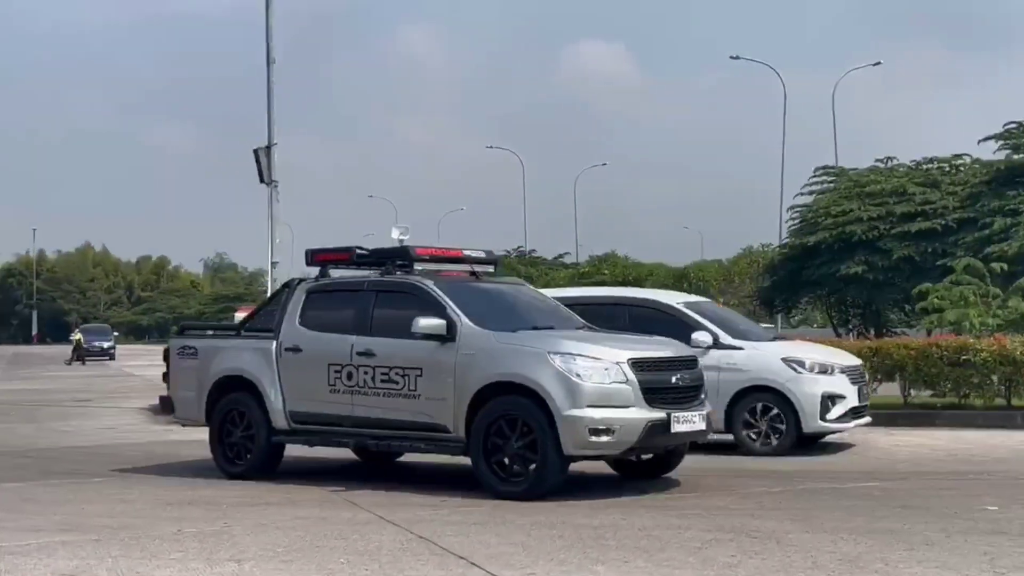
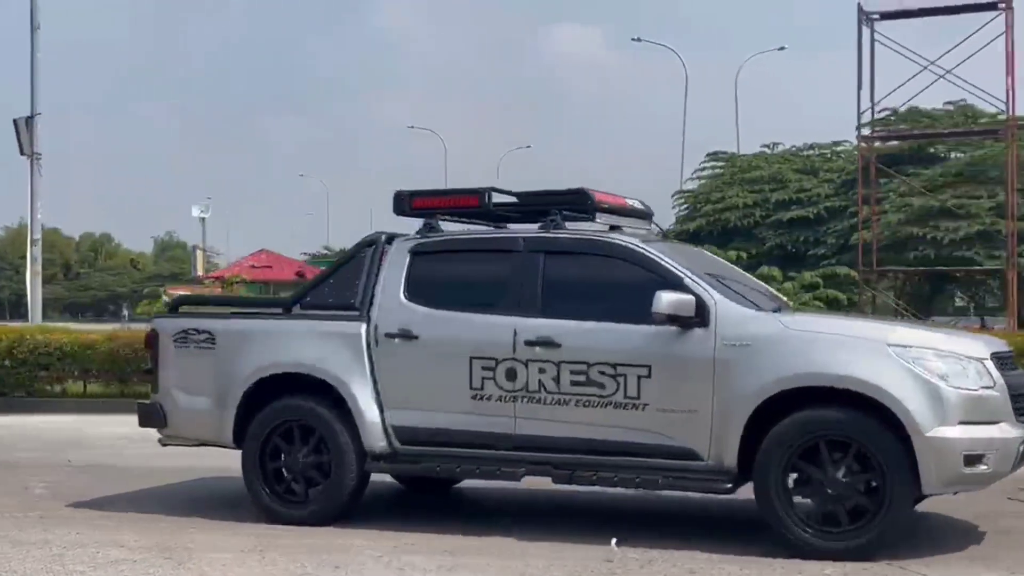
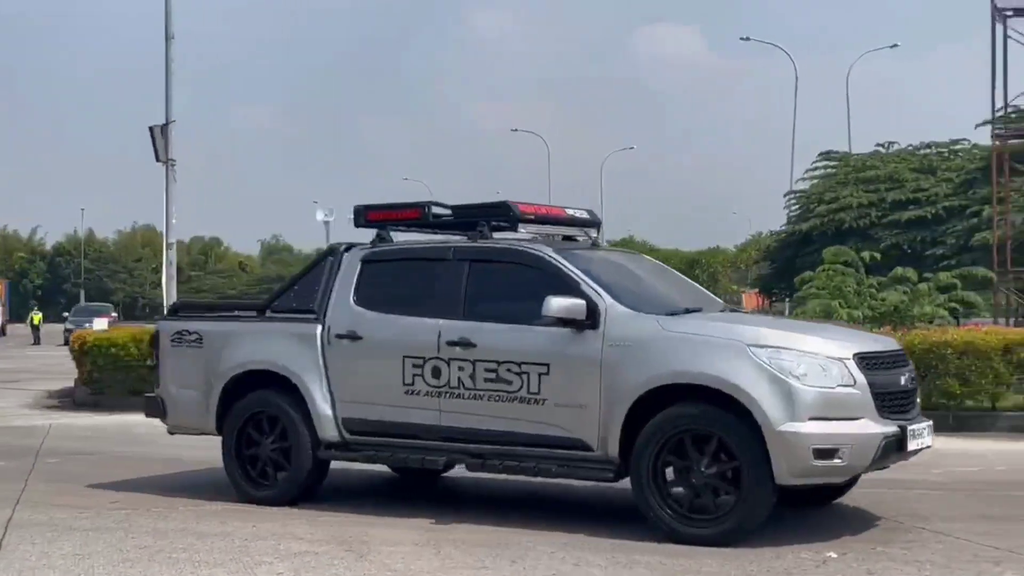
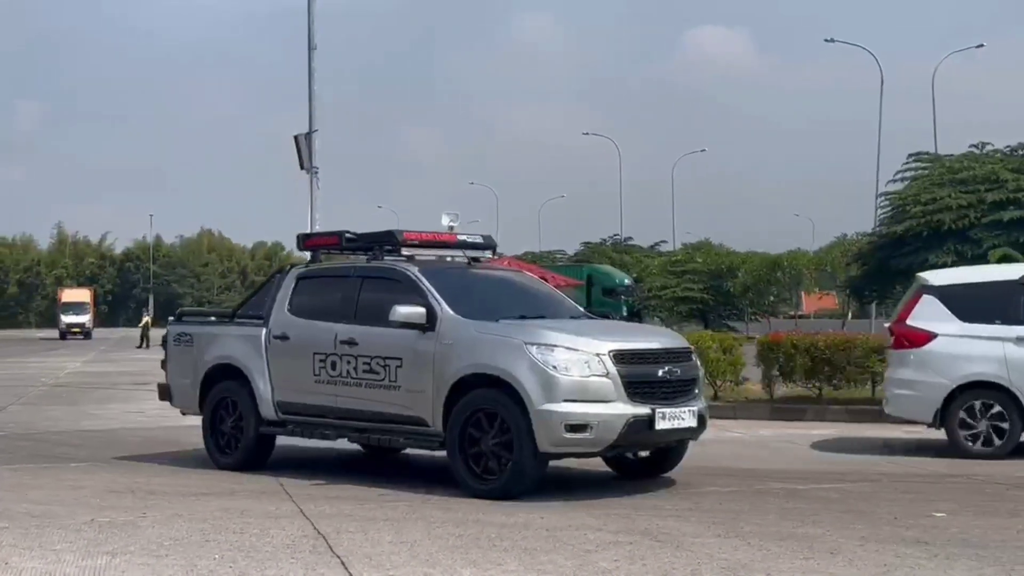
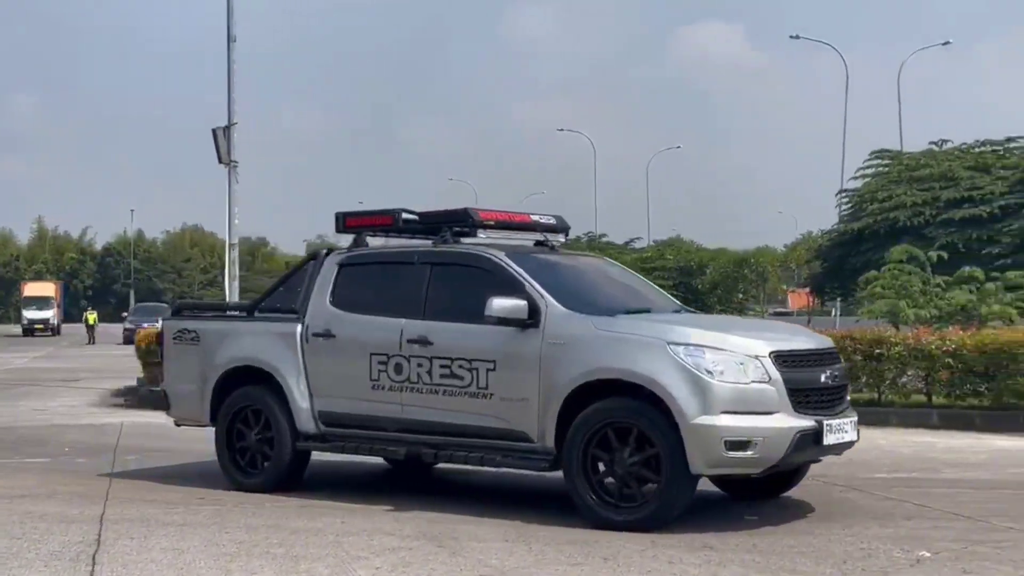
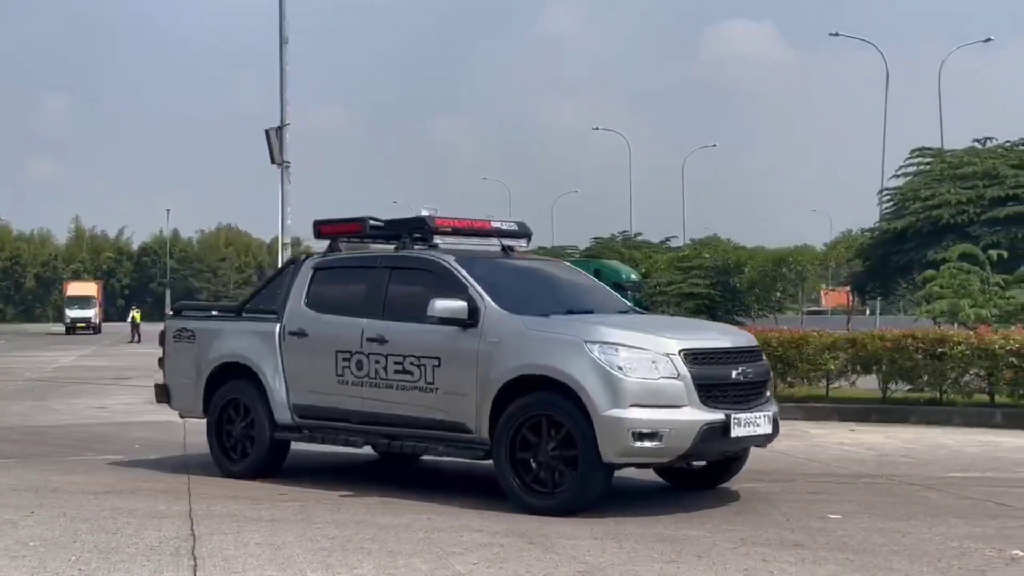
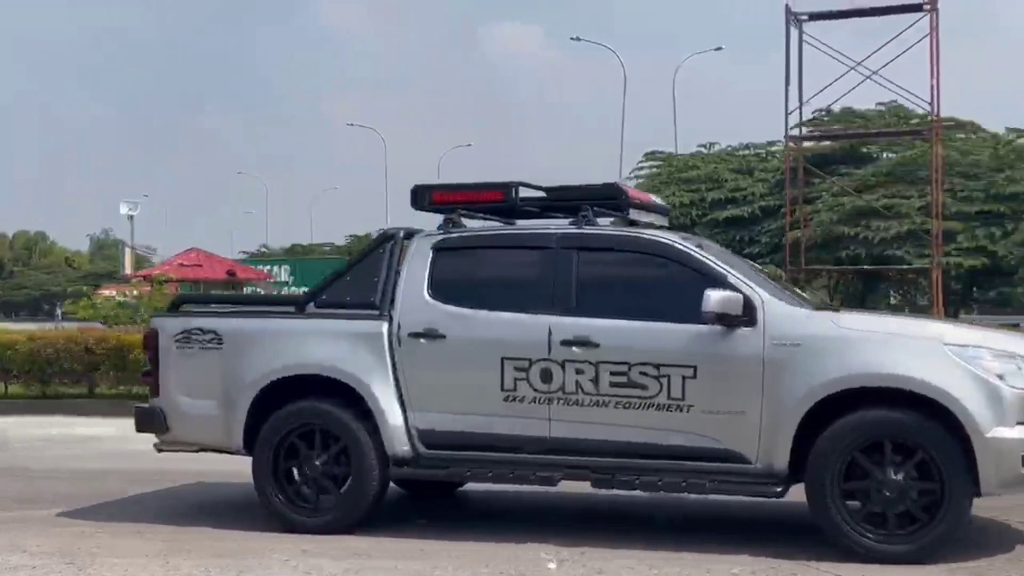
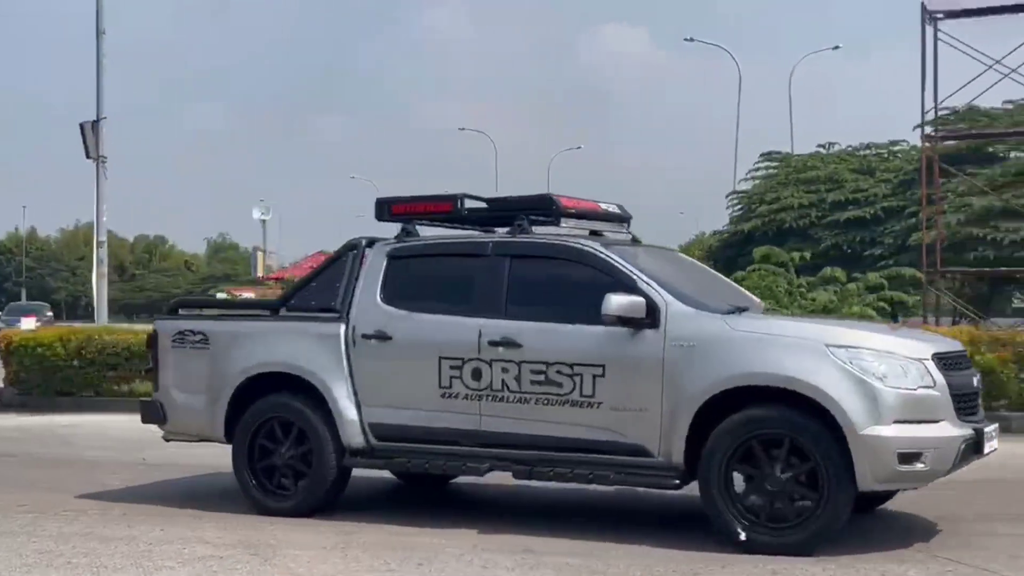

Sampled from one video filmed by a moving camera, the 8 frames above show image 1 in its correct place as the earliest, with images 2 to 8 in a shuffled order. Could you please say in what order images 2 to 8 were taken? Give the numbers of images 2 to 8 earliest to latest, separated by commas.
4, 6, 5, 3, 8, 2, 7
